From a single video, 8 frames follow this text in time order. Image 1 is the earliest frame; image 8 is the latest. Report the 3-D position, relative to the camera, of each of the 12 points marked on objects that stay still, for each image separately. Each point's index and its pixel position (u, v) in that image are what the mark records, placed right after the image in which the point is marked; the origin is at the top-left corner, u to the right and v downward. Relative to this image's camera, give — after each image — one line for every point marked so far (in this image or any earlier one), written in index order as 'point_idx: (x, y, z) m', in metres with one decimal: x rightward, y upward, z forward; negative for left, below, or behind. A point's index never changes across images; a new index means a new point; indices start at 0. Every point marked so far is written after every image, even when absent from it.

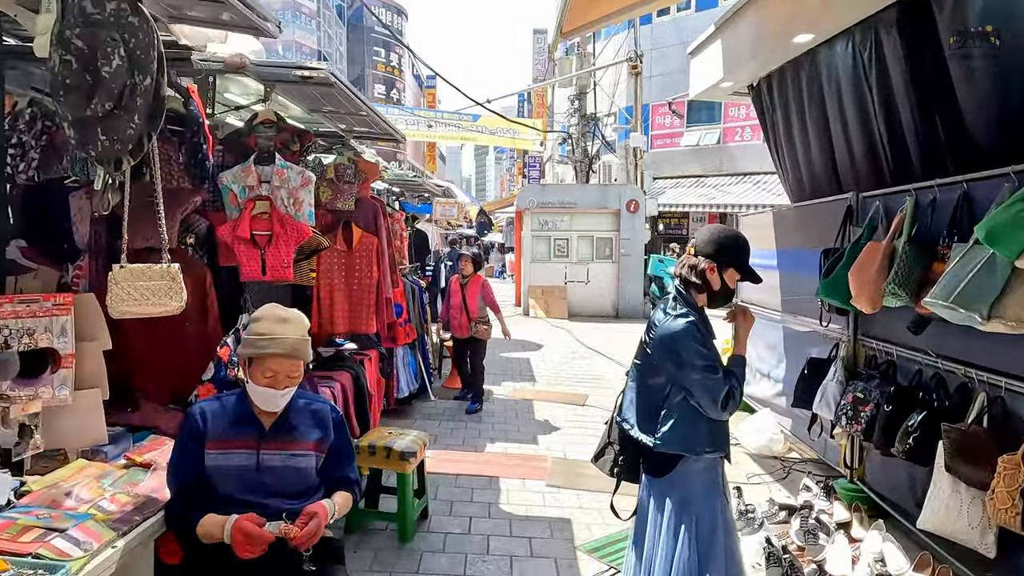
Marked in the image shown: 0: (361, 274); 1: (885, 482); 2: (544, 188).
0: (-1.0, +0.1, +4.2) m
1: (+2.1, -1.1, +3.6) m
2: (+0.6, +2.1, +13.7) m
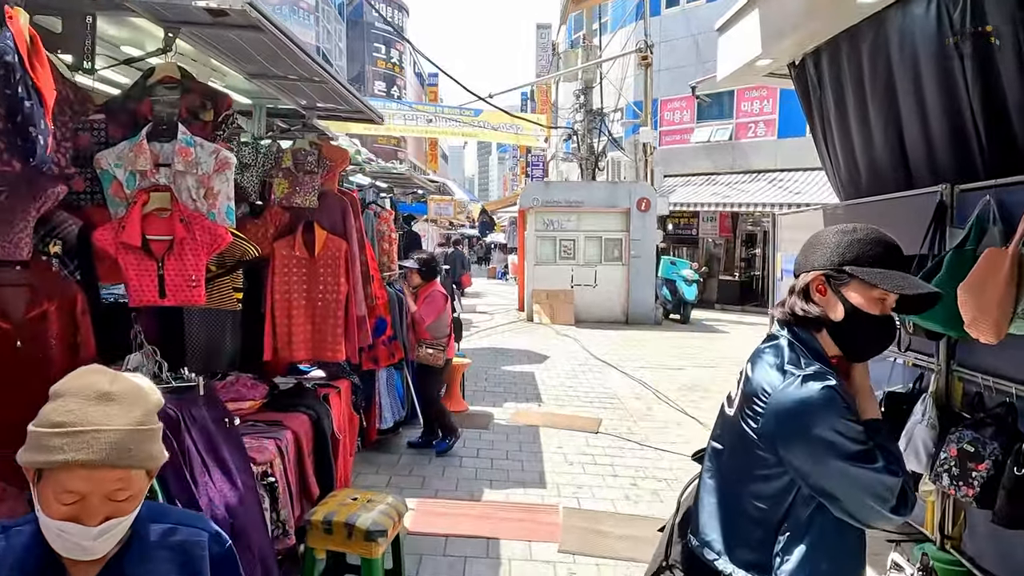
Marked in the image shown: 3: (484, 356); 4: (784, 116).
0: (-1.0, 0.0, +3.4) m
1: (+2.1, -1.2, +2.8) m
2: (+0.7, +2.0, +12.9) m
3: (-0.4, -0.9, +9.1) m
4: (+7.6, +4.8, +18.5) m
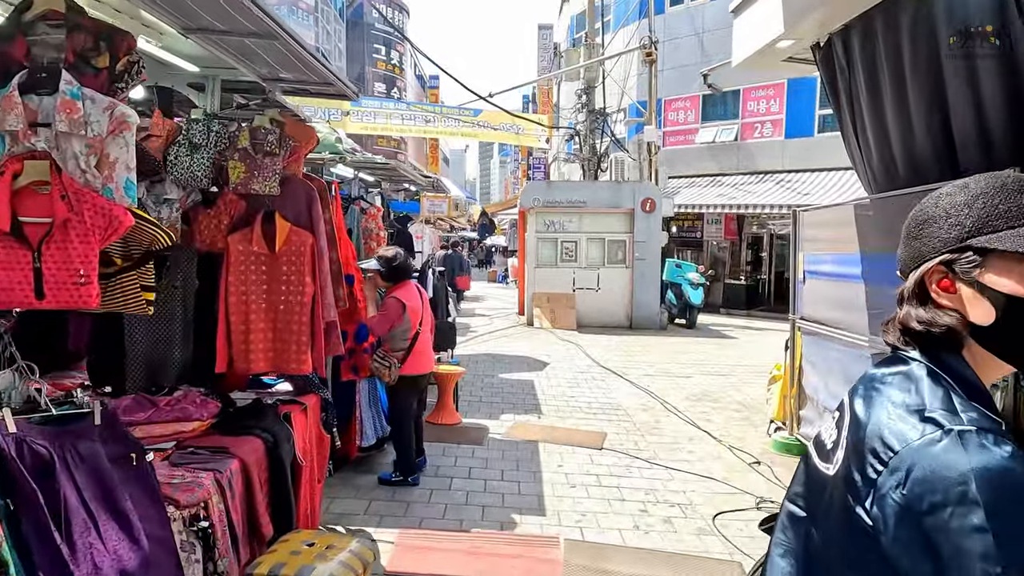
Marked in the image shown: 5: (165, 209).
0: (-1.0, 0.0, +2.9) m
1: (+2.0, -1.2, +2.3) m
2: (+0.7, +2.0, +12.4) m
3: (-0.4, -1.0, +8.6) m
4: (+7.7, +4.7, +18.0) m
5: (-1.5, +0.3, +2.8) m
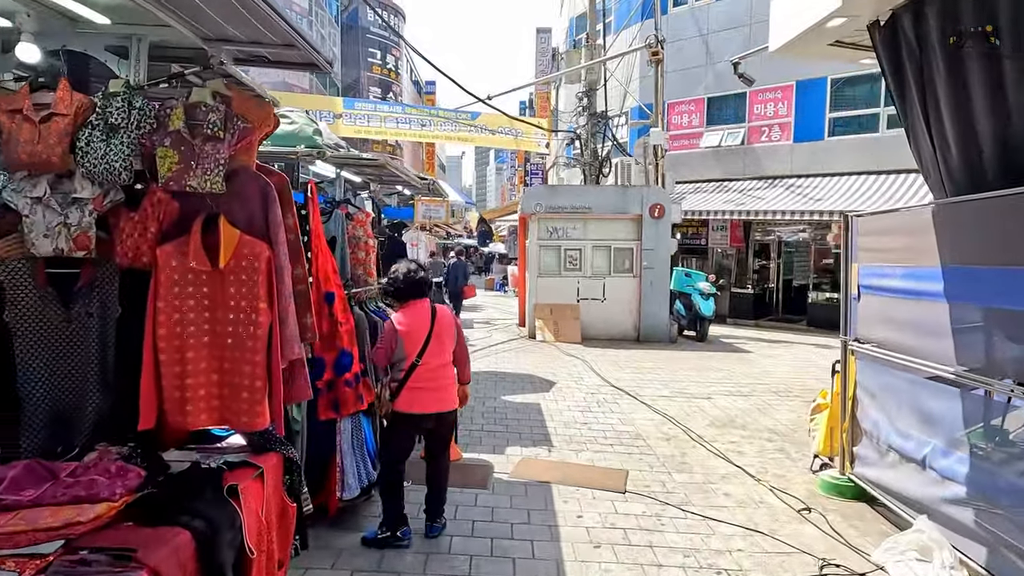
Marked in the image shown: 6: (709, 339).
0: (-0.9, -0.1, +2.2) m
1: (+2.1, -1.3, +1.6) m
2: (+0.7, +1.8, +11.8) m
3: (-0.4, -1.1, +7.9) m
4: (+7.6, +4.5, +17.4) m
5: (-1.4, +0.2, +2.1) m
6: (+3.7, -1.0, +12.4) m
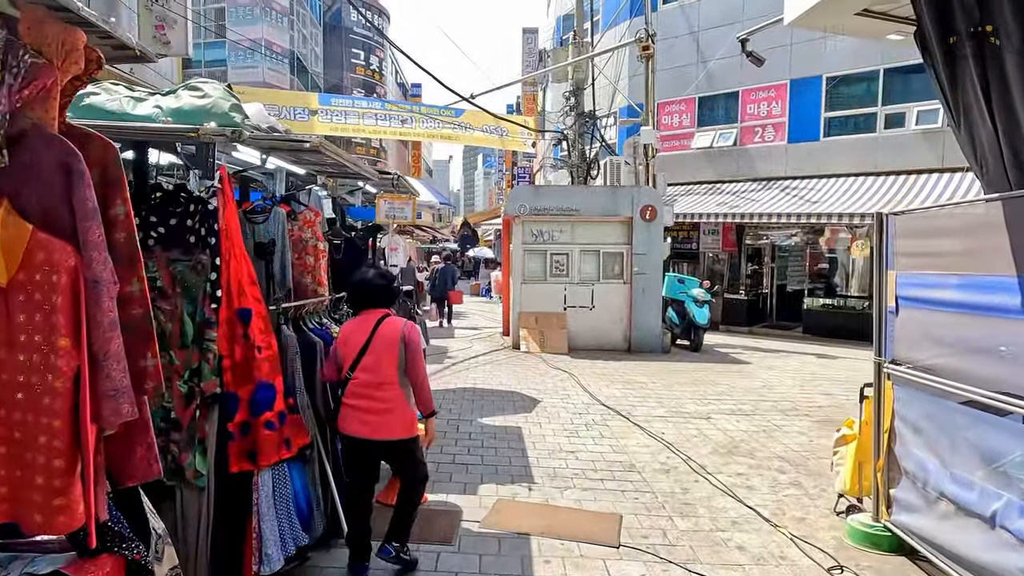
0: (-1.0, -0.1, +1.4) m
1: (+2.0, -1.3, +0.9) m
2: (+0.4, +1.6, +11.0) m
3: (-0.6, -1.2, +7.2) m
4: (+7.2, +4.3, +16.8) m
5: (-1.5, +0.2, +1.3) m
6: (+3.4, -1.1, +11.7) m
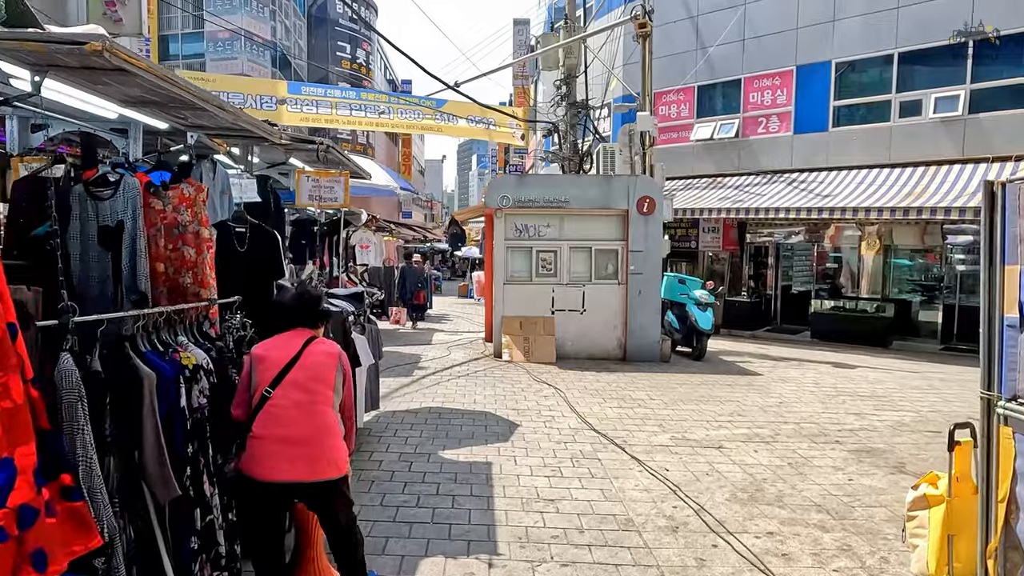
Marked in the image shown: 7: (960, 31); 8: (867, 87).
0: (-1.2, -0.2, +0.2) m
1: (+1.8, -1.3, -0.3) m
2: (+0.1, +1.6, +9.8) m
3: (-0.9, -1.2, +5.9) m
4: (+6.9, +4.3, +15.7) m
5: (-1.7, +0.2, +0.1) m
6: (+3.1, -1.1, +10.6) m
7: (+9.1, +5.2, +13.5) m
8: (+8.0, +4.5, +14.8) m
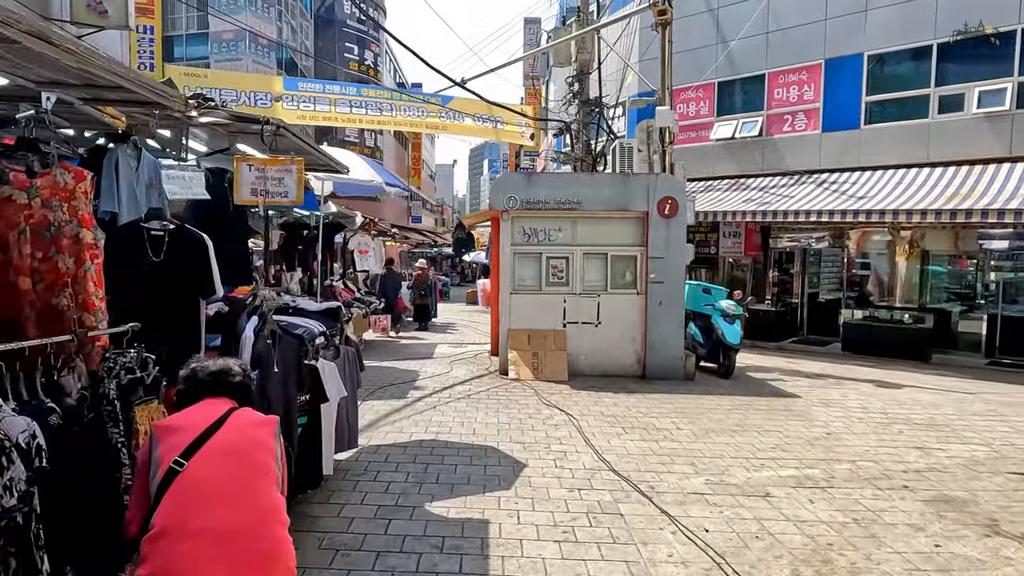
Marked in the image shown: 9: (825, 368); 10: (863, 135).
0: (-1.3, -0.2, -0.7) m
1: (+1.7, -1.4, -1.3) m
2: (+0.2, +1.5, +8.9) m
3: (-0.8, -1.3, +5.0) m
4: (+7.1, +4.1, +14.7) m
5: (-1.8, +0.1, -0.8) m
6: (+3.2, -1.3, +9.6) m
7: (+9.3, +5.0, +12.4) m
8: (+8.2, +4.4, +13.8) m
9: (+5.2, -1.3, +10.9) m
10: (+7.6, +3.3, +14.2) m
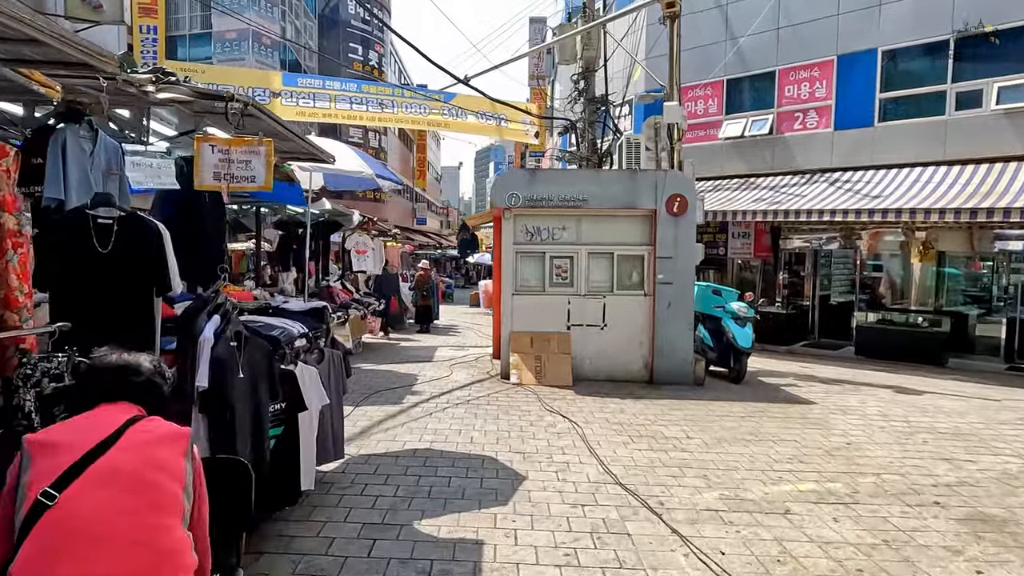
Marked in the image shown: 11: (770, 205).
0: (-1.4, -0.2, -1.0) m
1: (+1.7, -1.3, -1.6) m
2: (+0.3, +1.5, +8.6) m
3: (-0.8, -1.3, +4.7) m
4: (+7.2, +4.1, +14.3) m
5: (-1.8, +0.1, -1.1) m
6: (+3.3, -1.3, +9.2) m
7: (+9.4, +5.0, +12.0) m
8: (+8.3, +4.3, +13.4) m
9: (+5.2, -1.4, +10.5) m
10: (+7.7, +3.3, +13.8) m
11: (+5.1, +1.6, +13.1) m
